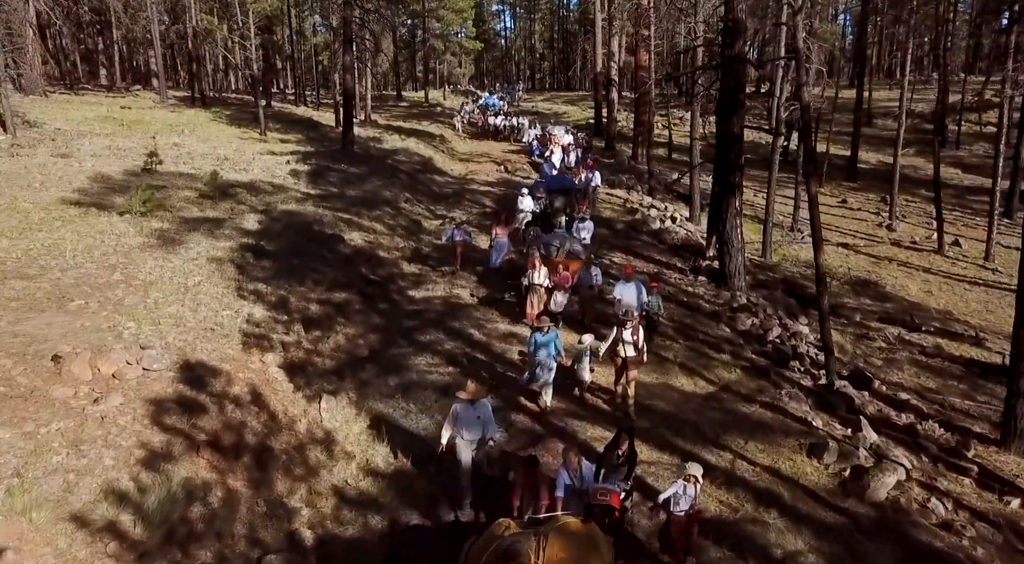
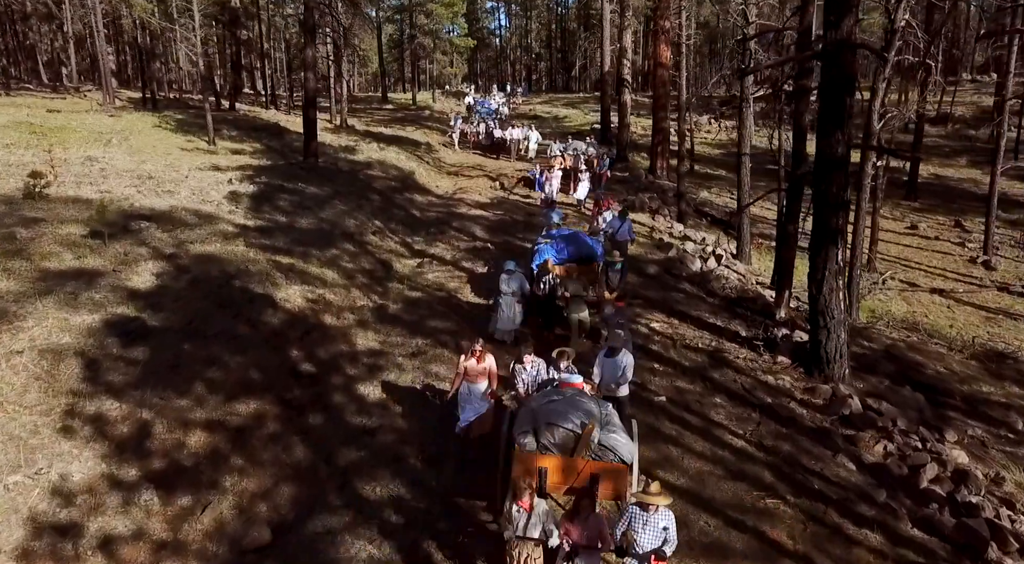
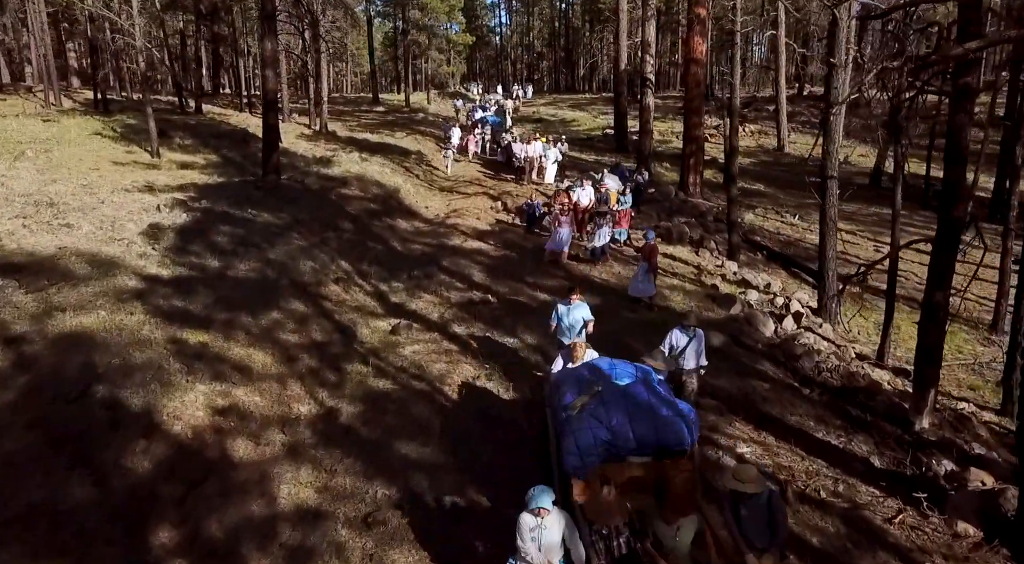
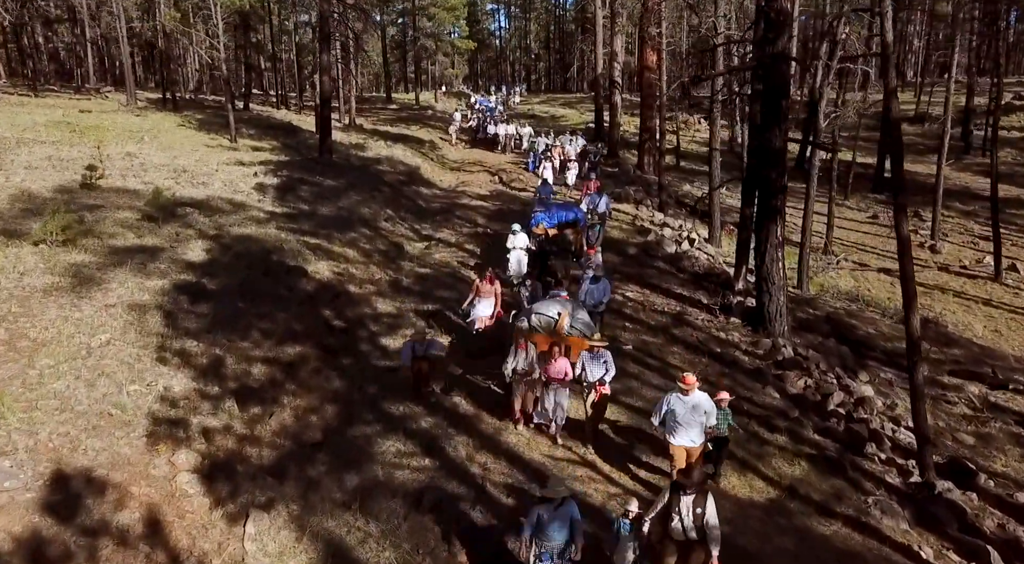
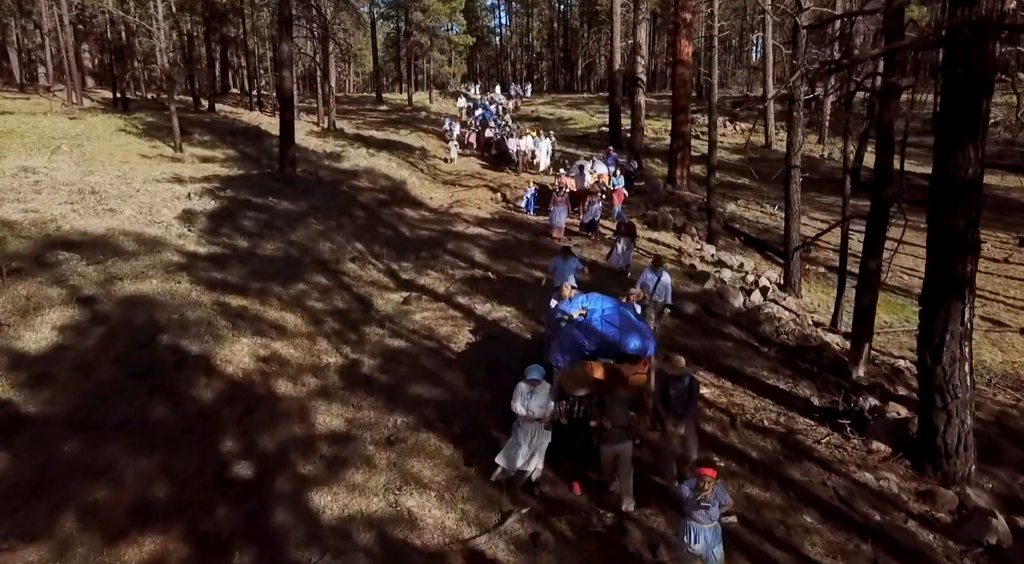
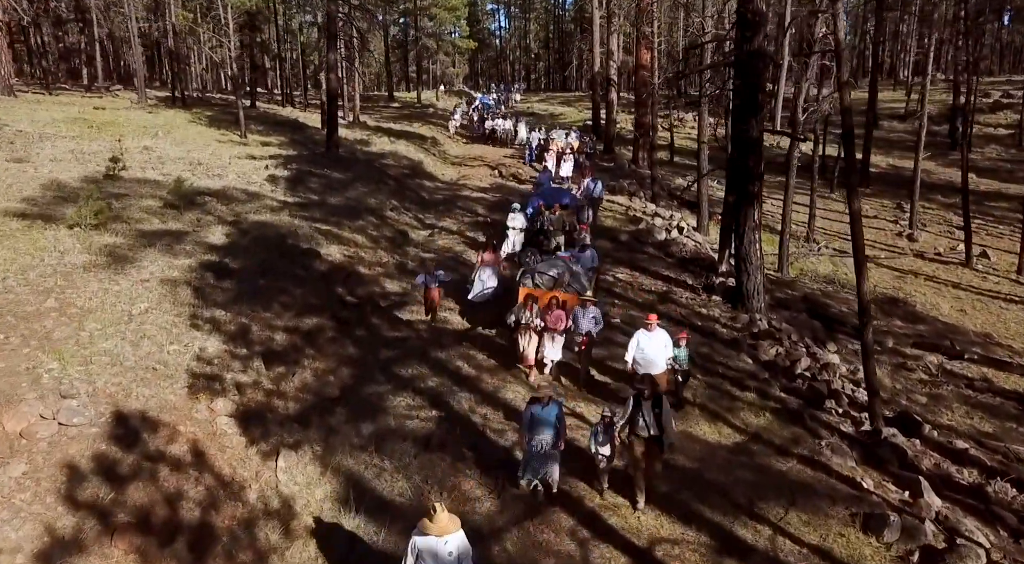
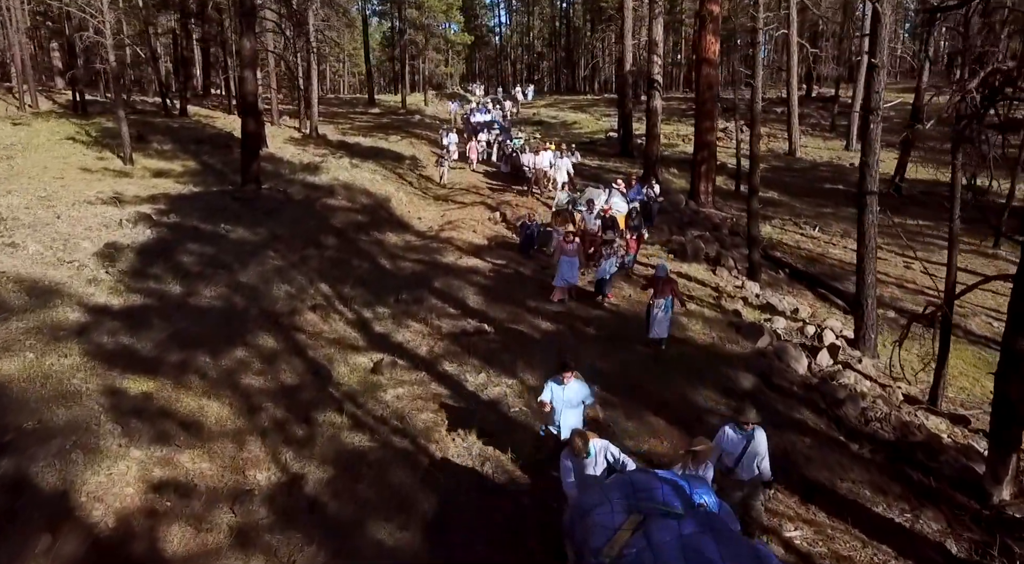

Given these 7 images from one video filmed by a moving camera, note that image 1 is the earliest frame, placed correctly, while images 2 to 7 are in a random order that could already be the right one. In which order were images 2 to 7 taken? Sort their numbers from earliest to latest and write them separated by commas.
6, 4, 2, 5, 3, 7
